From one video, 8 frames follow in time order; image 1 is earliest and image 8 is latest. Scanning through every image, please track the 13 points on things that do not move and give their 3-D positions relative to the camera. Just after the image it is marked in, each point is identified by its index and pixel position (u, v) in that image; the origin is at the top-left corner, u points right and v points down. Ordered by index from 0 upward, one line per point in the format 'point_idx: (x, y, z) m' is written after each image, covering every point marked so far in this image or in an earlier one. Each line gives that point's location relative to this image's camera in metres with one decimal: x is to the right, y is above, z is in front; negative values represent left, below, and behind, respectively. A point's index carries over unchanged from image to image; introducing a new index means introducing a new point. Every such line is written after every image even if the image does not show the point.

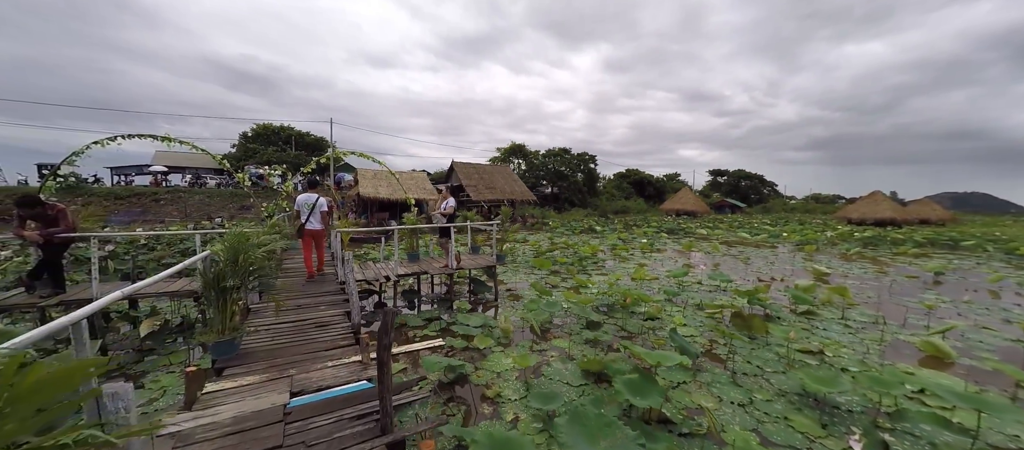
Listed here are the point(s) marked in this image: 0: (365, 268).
0: (-2.7, -0.8, +6.3) m
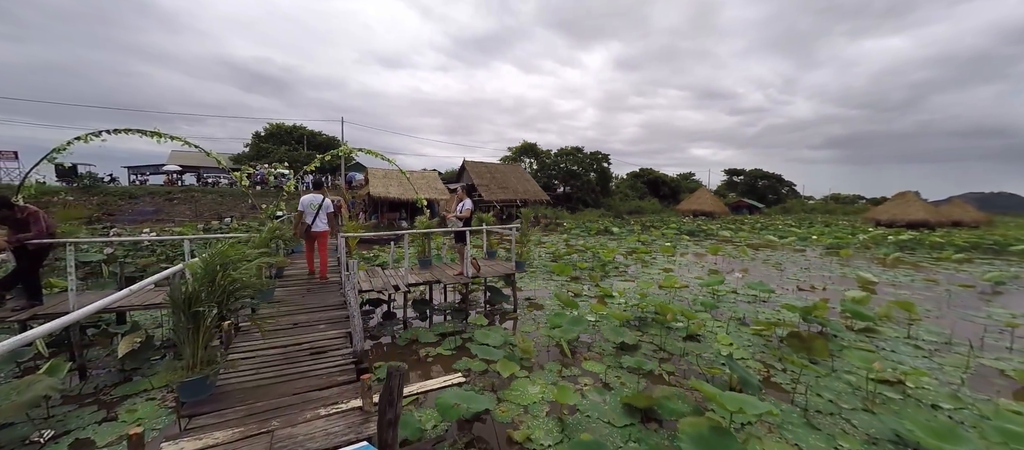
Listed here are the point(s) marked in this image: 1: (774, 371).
0: (-2.3, -0.9, +5.7) m
1: (+3.6, -2.0, +4.7) m
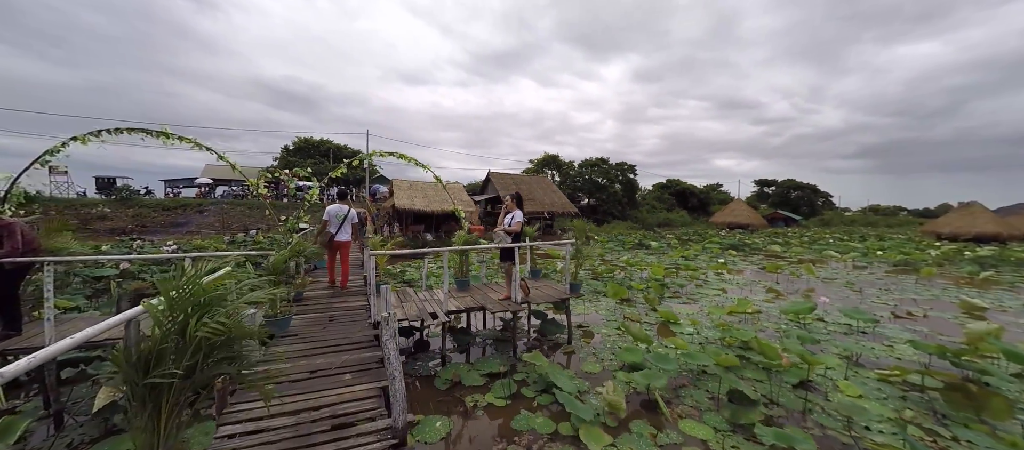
0: (-1.5, -1.1, +4.8) m
1: (+4.3, -2.2, +3.4) m
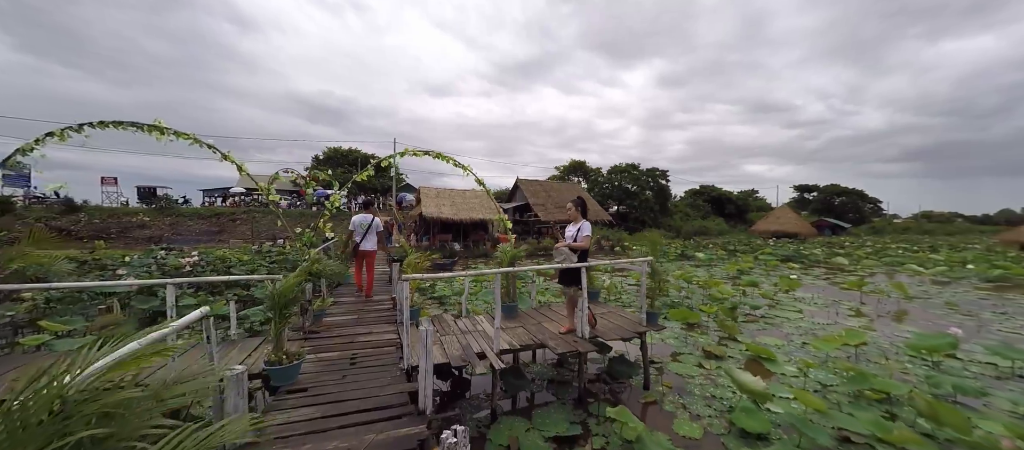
0: (-0.8, -1.2, +3.9) m
1: (+5.0, -2.3, +2.1) m
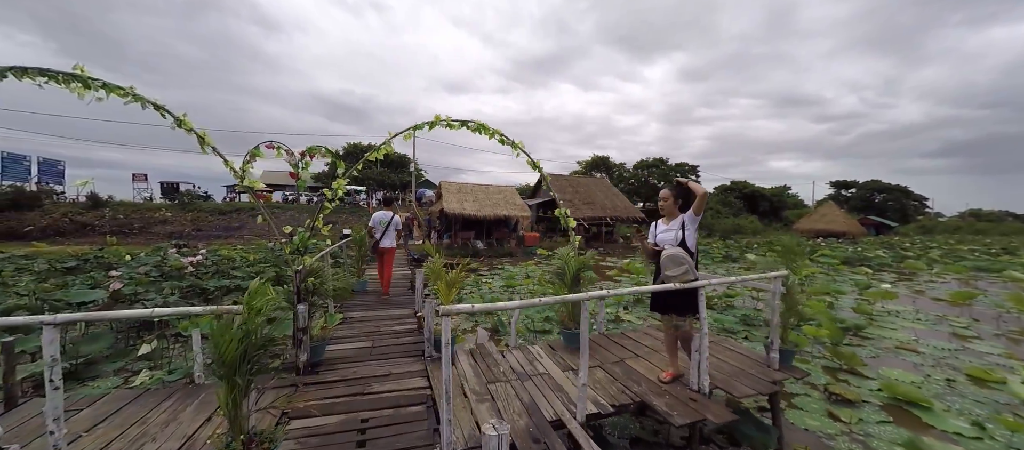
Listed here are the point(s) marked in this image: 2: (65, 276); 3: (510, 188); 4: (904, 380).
0: (-0.1, -1.2, +2.7) m
1: (+5.5, -2.3, +0.6) m
2: (-9.2, -1.1, +7.0) m
3: (-0.1, +2.0, +18.9) m
4: (+5.2, -2.0, +4.5) m
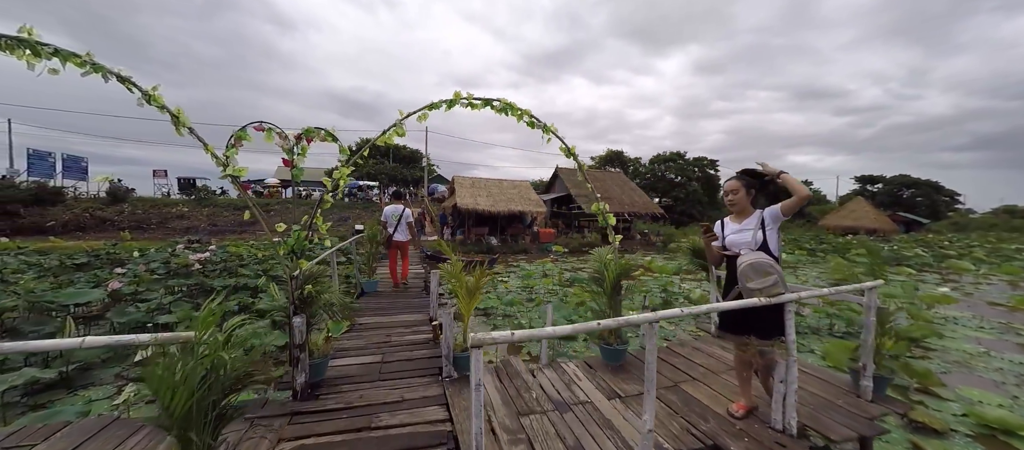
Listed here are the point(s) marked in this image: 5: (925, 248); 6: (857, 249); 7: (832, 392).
0: (+0.1, -1.2, +2.2) m
1: (+5.6, -2.3, 0.0) m
2: (-8.8, -1.0, +6.9) m
3: (+0.6, +2.2, +18.4) m
4: (+5.5, -2.0, +3.9) m
5: (+23.0, -1.3, +18.9) m
6: (+17.7, -1.2, +17.3) m
7: (+2.3, -1.2, +2.5) m
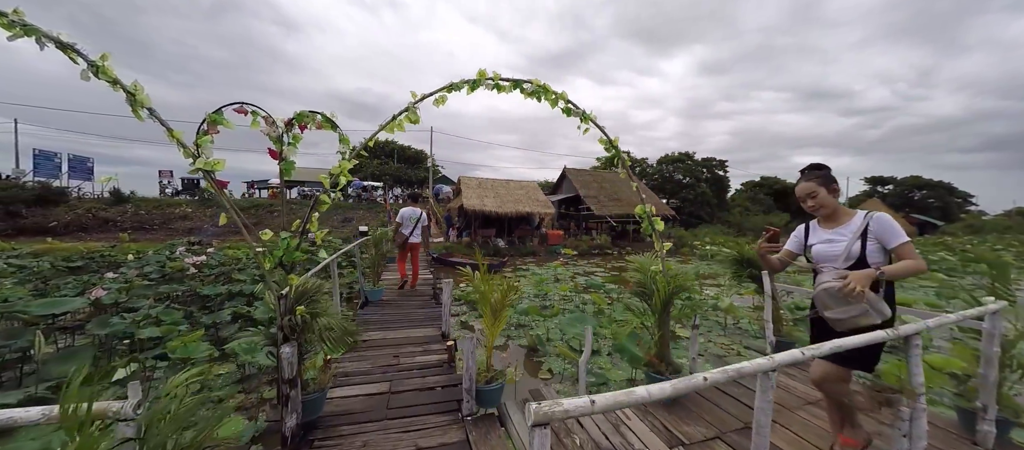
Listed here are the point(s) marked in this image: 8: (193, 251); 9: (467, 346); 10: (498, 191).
0: (+0.3, -1.2, +1.8) m
1: (+5.8, -2.4, -0.5) m
2: (-8.5, -1.0, +6.5) m
3: (+1.0, +2.2, +18.0) m
4: (+5.7, -2.0, +3.4) m
5: (+23.4, -1.4, +18.2) m
6: (+18.1, -1.3, +16.6) m
7: (+2.6, -1.2, +2.1) m
8: (-8.9, -0.7, +9.6) m
9: (-0.3, -0.7, +2.3) m
10: (-0.7, +1.7, +16.7) m
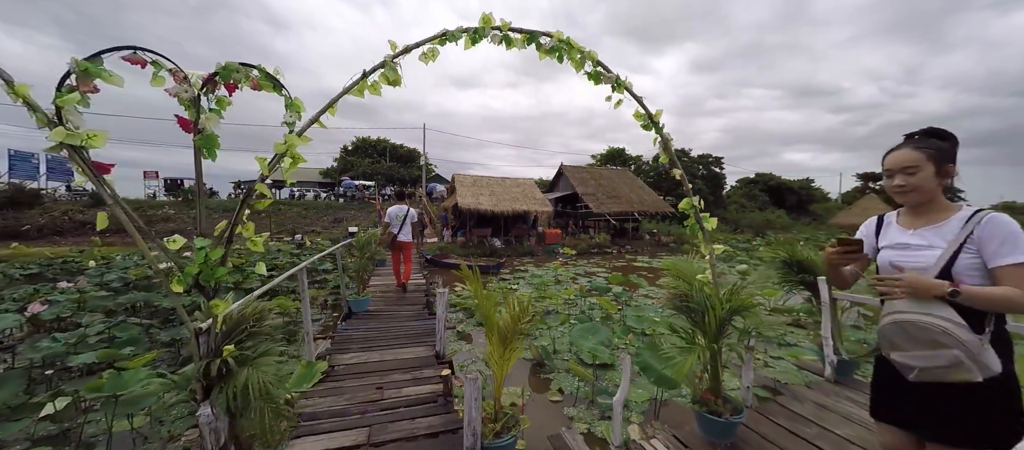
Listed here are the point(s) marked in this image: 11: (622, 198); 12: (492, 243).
0: (+0.4, -1.2, +1.3) m
1: (+6.0, -2.3, -0.9) m
2: (-8.5, -1.1, +5.8) m
3: (+0.8, +2.2, +17.4) m
4: (+5.8, -2.0, +3.0) m
5: (+23.2, -1.1, +18.0) m
6: (+17.9, -1.1, +16.4) m
7: (+2.6, -1.2, +1.6) m
8: (-8.9, -0.8, +8.9) m
9: (-0.3, -0.7, +1.7) m
10: (-0.9, +1.7, +16.1) m
11: (+6.1, +1.4, +18.7) m
12: (-0.8, -0.7, +14.6) m
